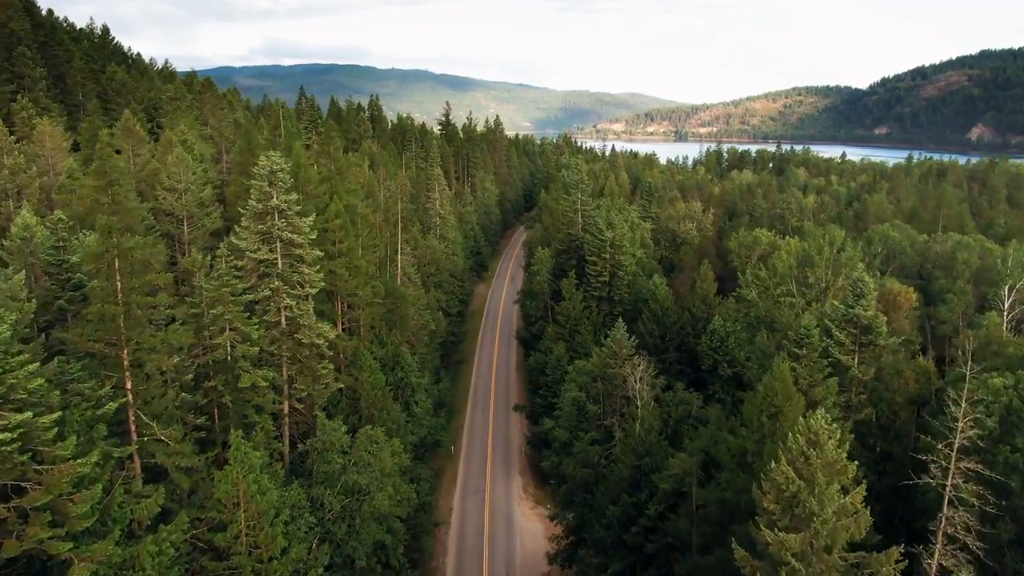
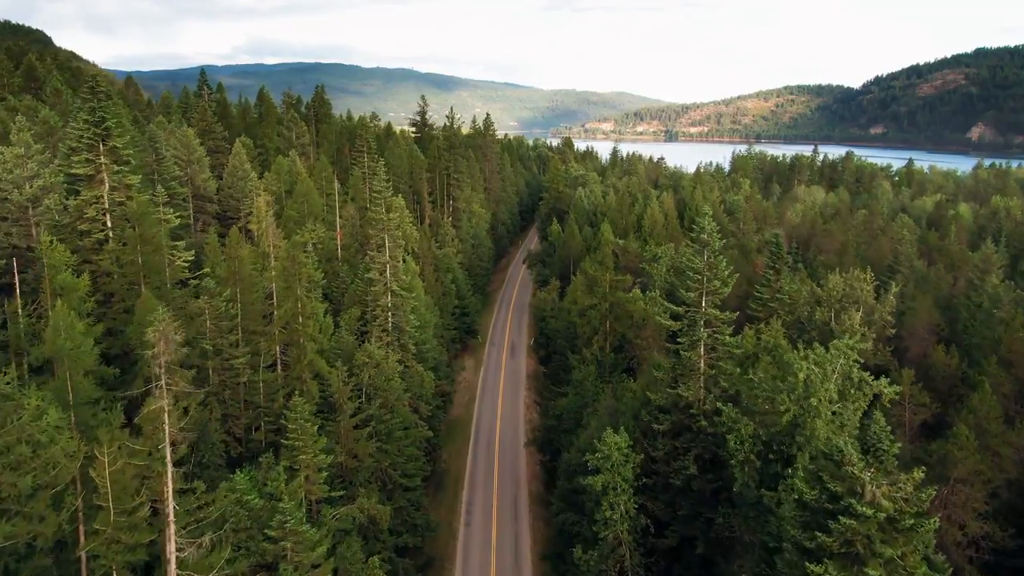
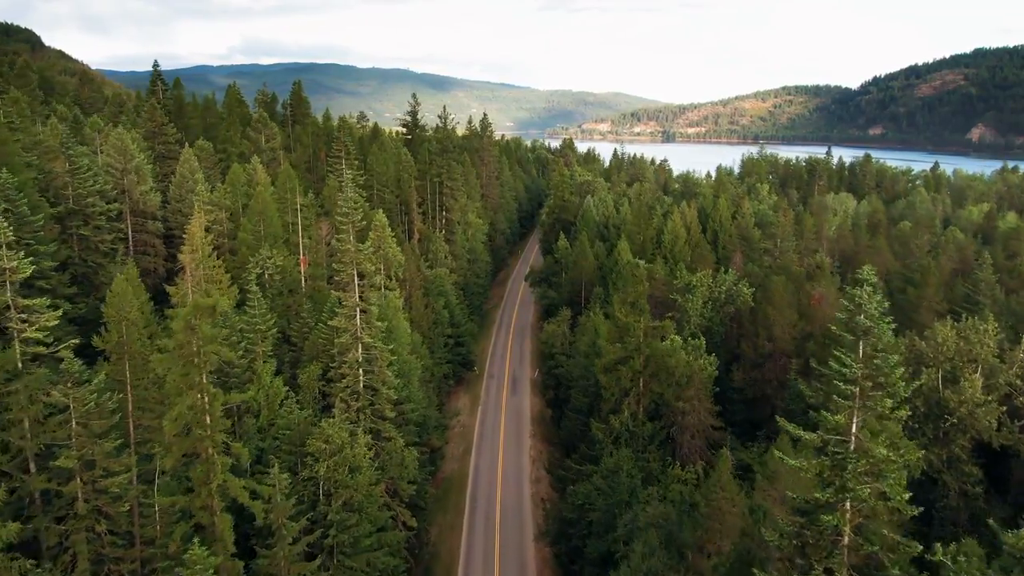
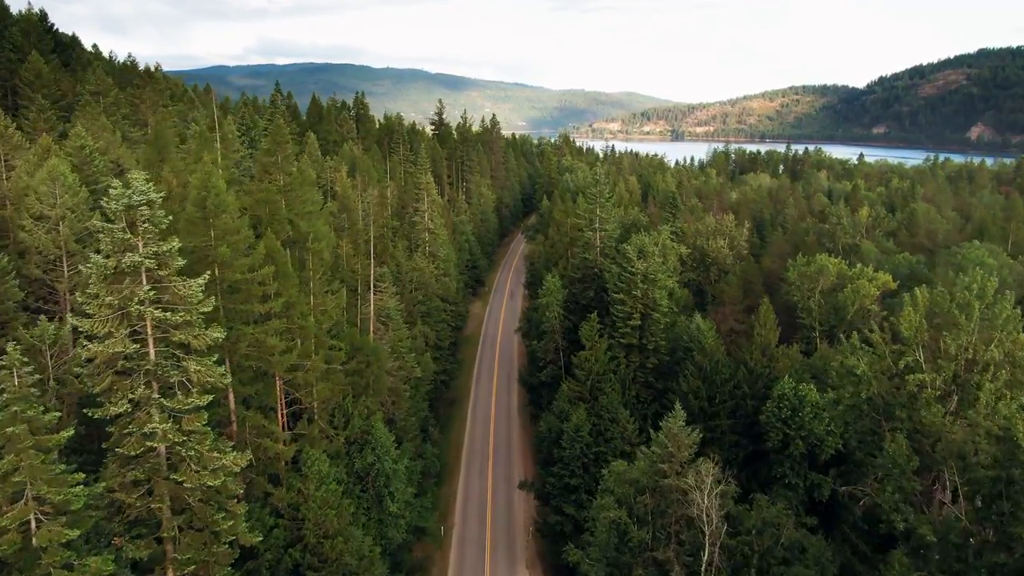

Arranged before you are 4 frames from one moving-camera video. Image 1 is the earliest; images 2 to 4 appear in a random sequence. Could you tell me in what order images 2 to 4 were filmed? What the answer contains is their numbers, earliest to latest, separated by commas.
4, 2, 3
